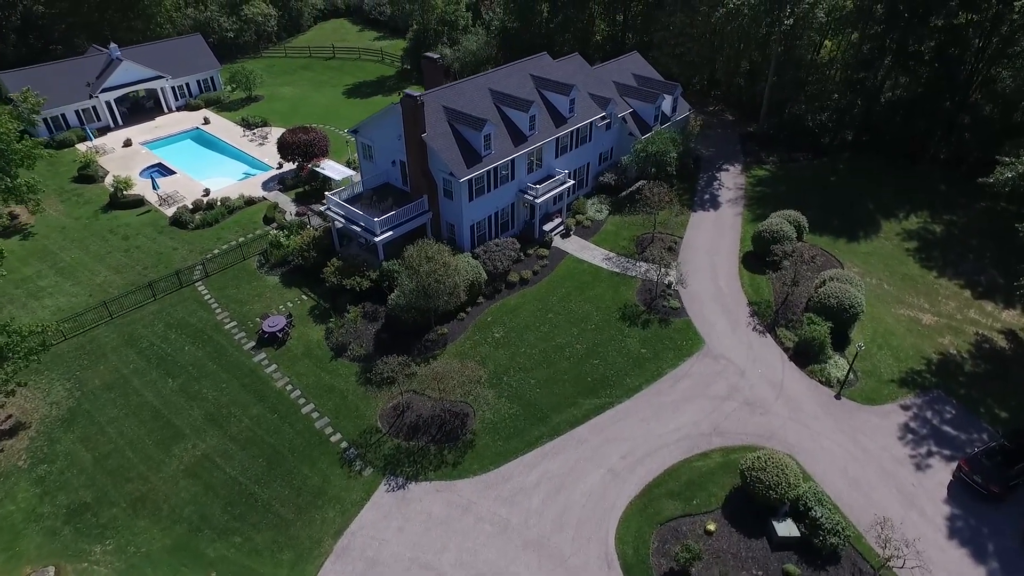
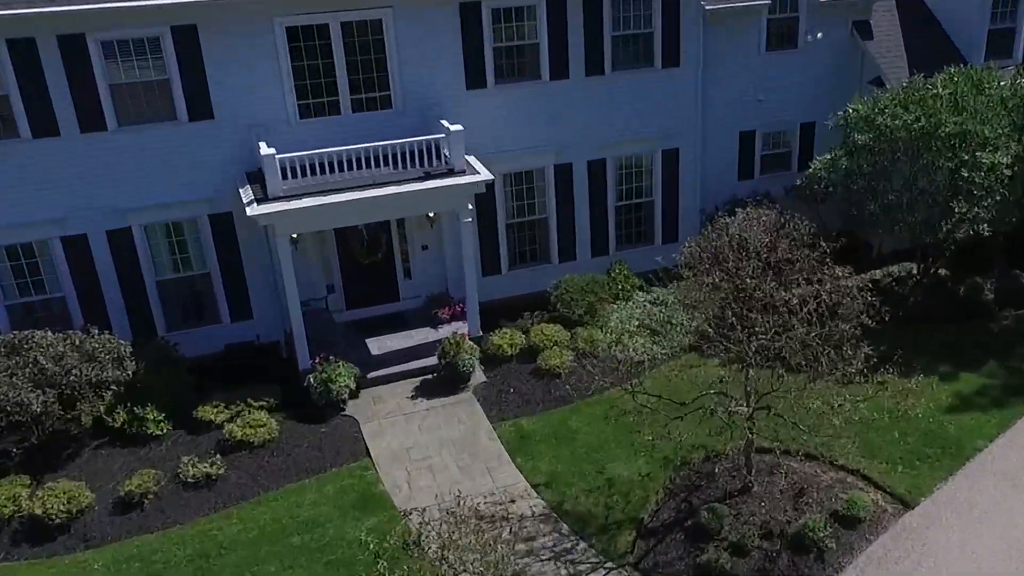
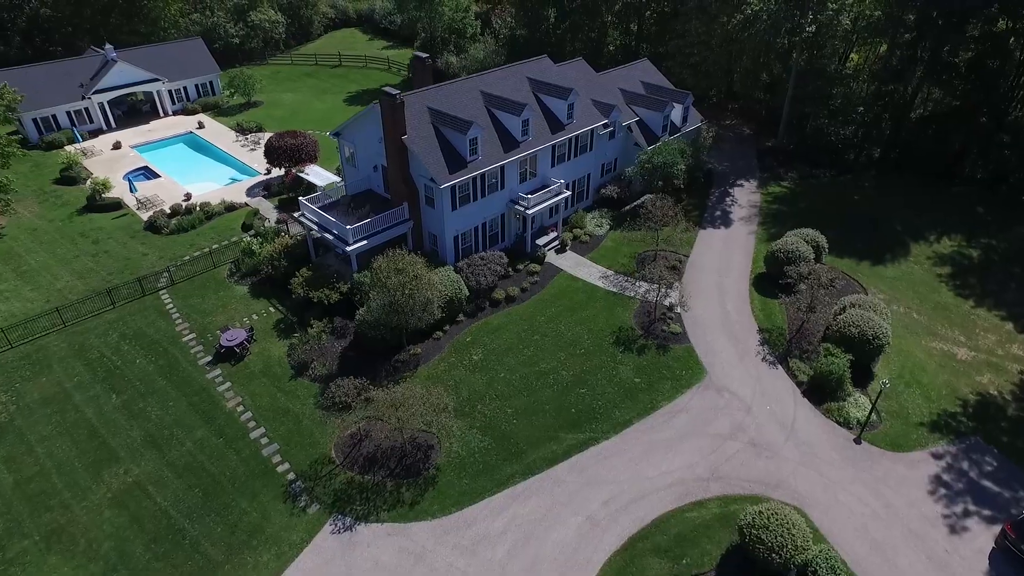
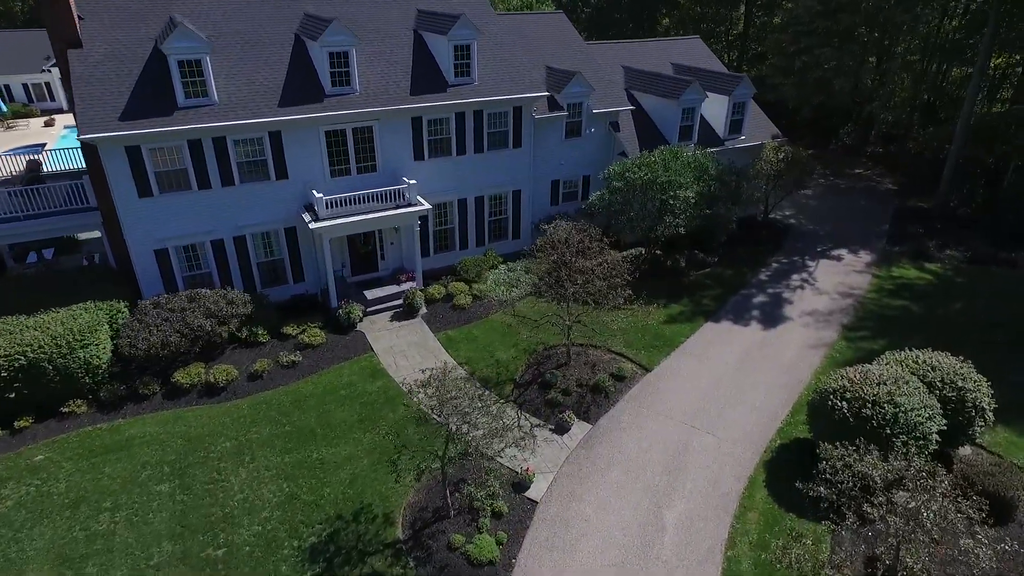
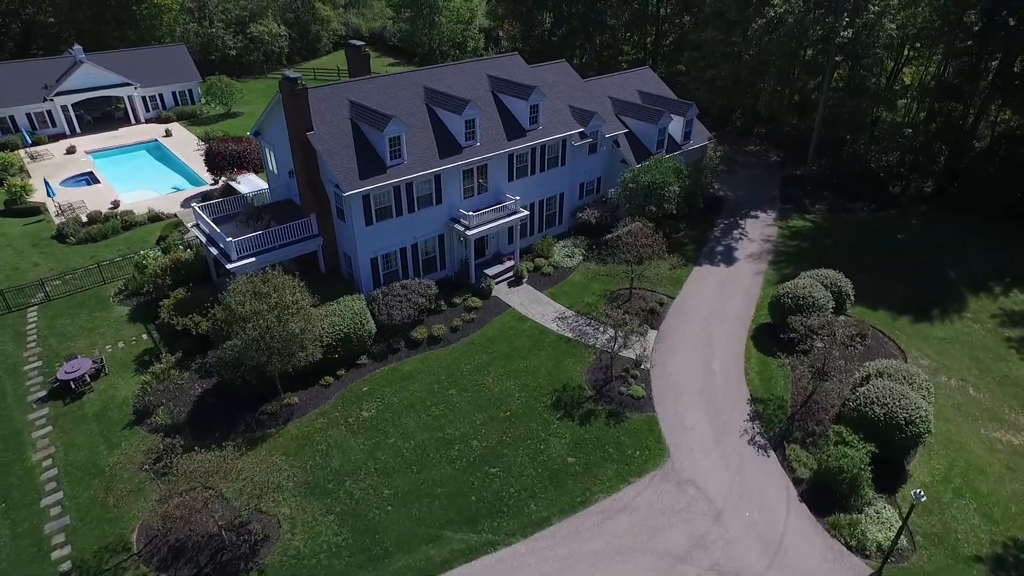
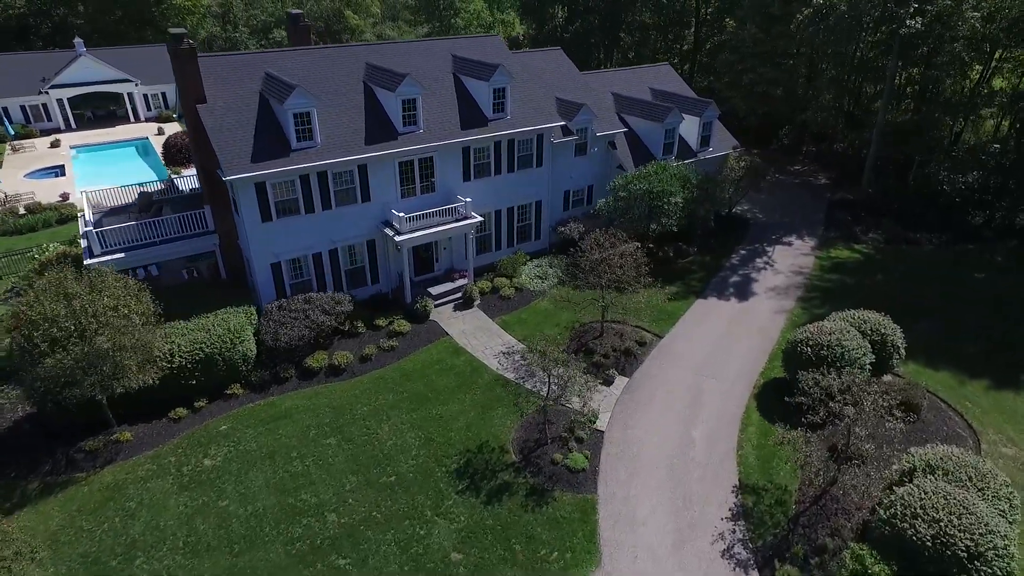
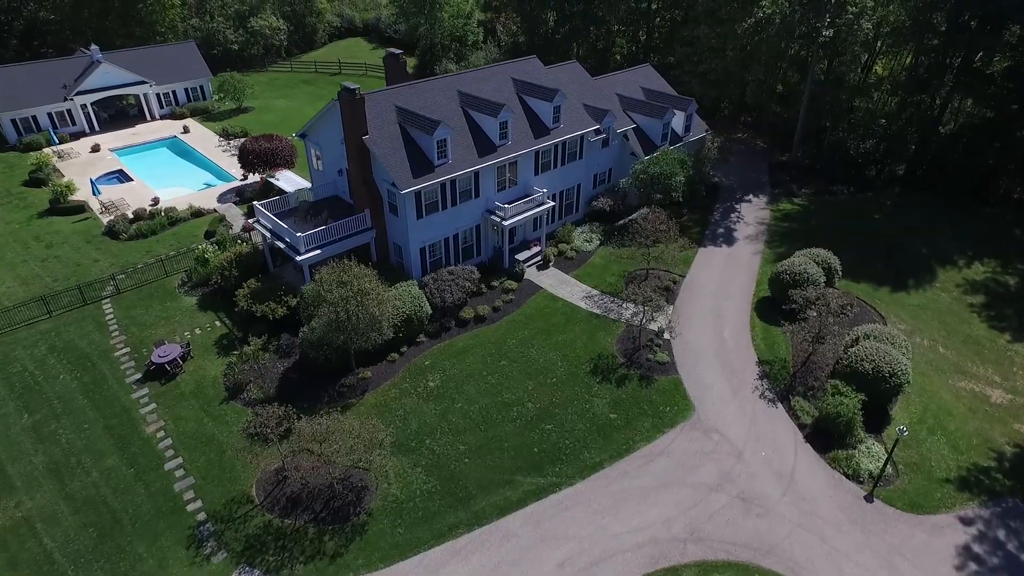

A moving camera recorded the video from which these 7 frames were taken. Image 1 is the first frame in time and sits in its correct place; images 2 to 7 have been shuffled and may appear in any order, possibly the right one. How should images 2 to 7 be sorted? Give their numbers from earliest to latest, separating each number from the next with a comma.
3, 7, 5, 6, 4, 2
